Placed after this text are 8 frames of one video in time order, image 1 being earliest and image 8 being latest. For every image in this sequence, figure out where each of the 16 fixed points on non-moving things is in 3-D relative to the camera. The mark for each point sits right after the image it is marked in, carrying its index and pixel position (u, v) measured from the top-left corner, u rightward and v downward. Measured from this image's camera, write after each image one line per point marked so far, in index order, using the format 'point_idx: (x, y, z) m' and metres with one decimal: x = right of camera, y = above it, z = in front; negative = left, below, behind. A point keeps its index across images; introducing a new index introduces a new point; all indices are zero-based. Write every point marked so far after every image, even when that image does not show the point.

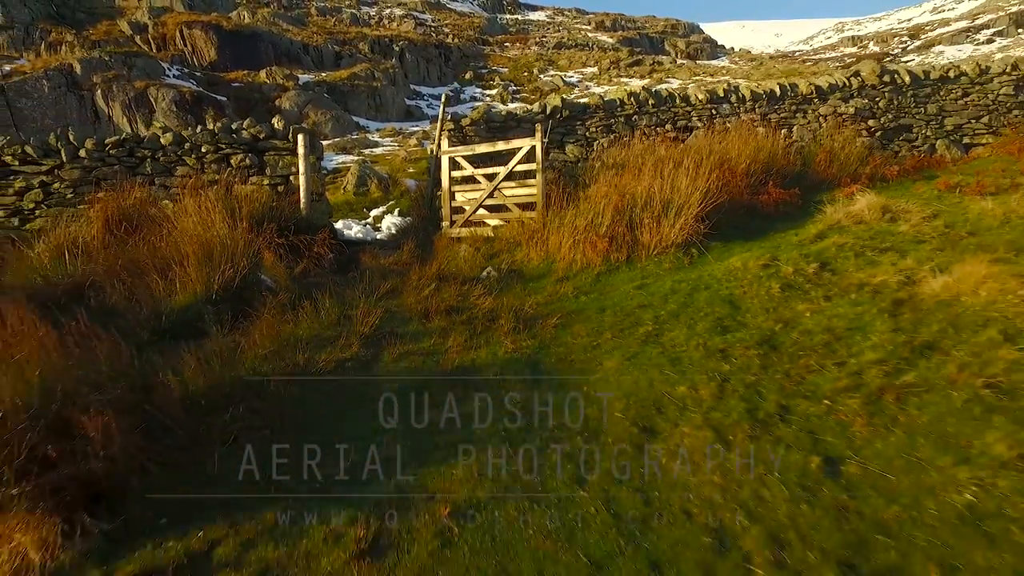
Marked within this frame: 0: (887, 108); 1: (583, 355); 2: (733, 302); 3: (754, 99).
0: (+5.0, +2.4, +8.3) m
1: (+0.4, -0.3, +3.2) m
2: (+1.3, -0.1, +3.7) m
3: (+3.1, +2.5, +8.3) m
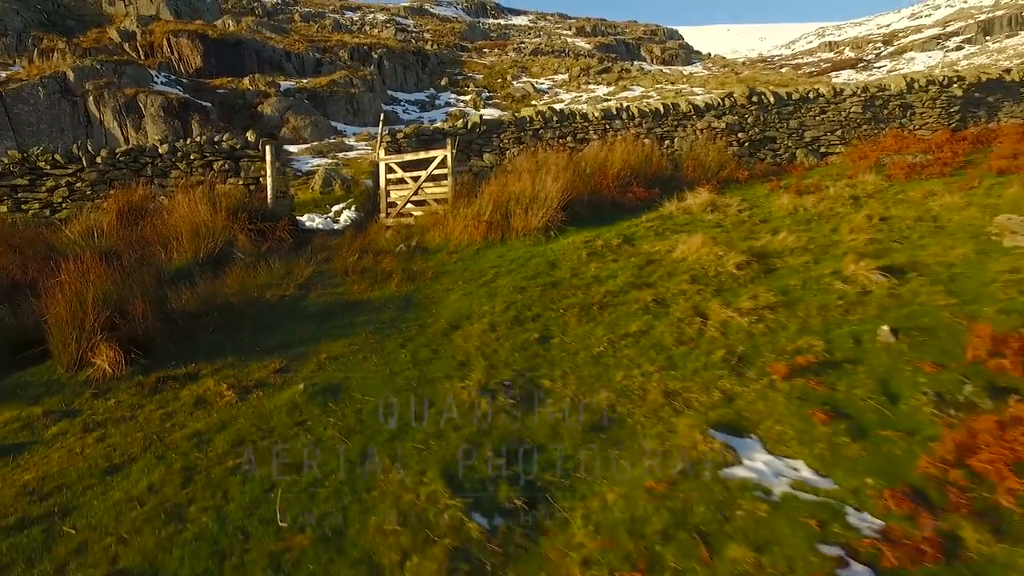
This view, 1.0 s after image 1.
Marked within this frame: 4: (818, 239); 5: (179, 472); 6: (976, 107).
0: (+3.9, +2.7, +10.2) m
1: (-0.6, 0.0, +4.9) m
2: (+0.3, +0.2, +5.5) m
3: (+2.1, +2.8, +10.1) m
4: (+2.9, +0.5, +5.9) m
5: (-1.4, -0.8, +2.6) m
6: (+8.6, +3.4, +11.5) m
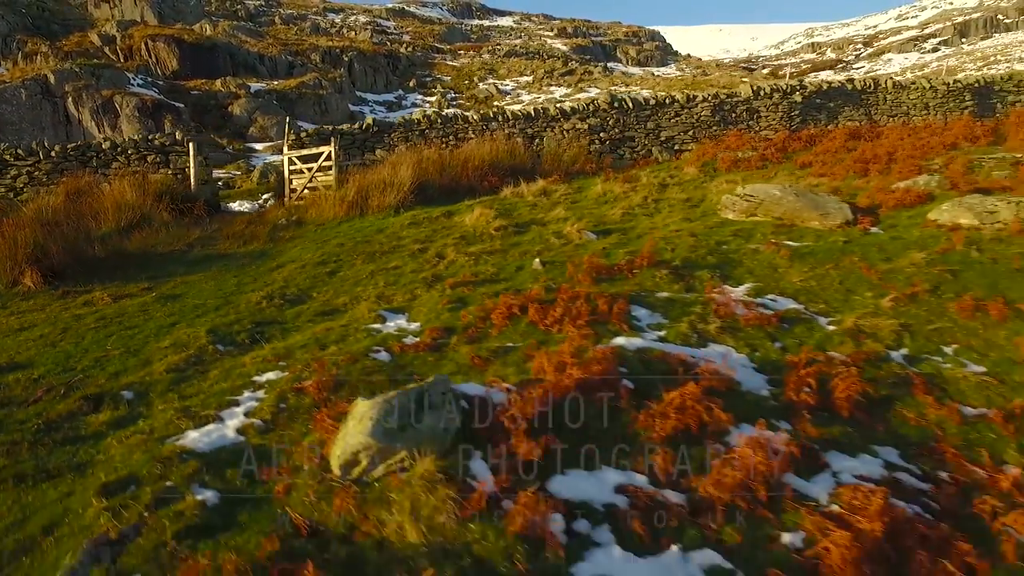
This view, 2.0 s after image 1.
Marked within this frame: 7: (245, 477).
0: (+2.0, +3.2, +12.1) m
1: (-2.5, +0.4, +6.8) m
2: (-1.6, +0.7, +7.4) m
3: (+0.1, +3.3, +12.0) m
4: (+1.0, +1.0, +7.9) m
5: (-3.3, -0.3, +4.5) m
6: (+6.6, +3.8, +13.5) m
7: (-1.2, -0.8, +2.7) m
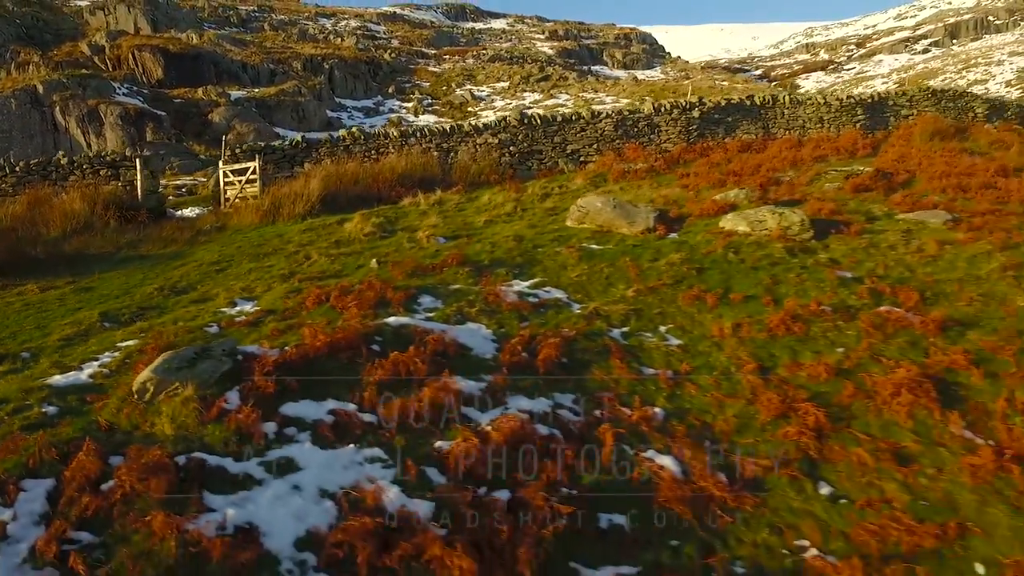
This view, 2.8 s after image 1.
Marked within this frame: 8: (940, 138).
0: (+0.3, +3.2, +13.6) m
1: (-4.2, +0.5, +8.4) m
2: (-3.3, +0.8, +8.9) m
3: (-1.6, +3.3, +13.5) m
4: (-0.8, +1.0, +9.4) m
5: (-5.1, -0.2, +6.1) m
6: (+4.9, +3.9, +15.0) m
7: (-2.9, -0.8, +4.2) m
8: (+10.4, +3.6, +15.2) m
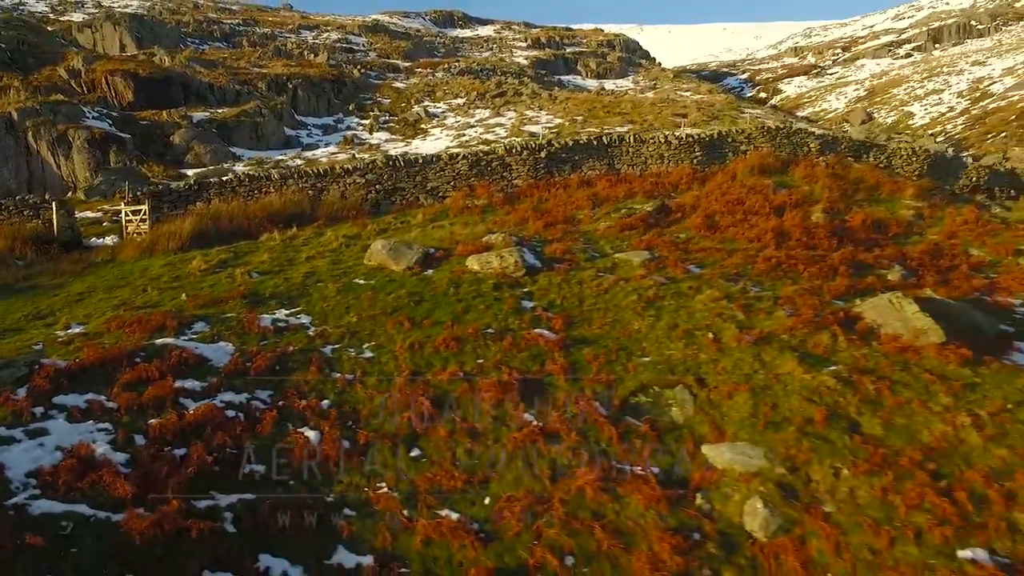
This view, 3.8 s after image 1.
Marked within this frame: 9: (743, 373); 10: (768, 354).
0: (-3.2, +2.9, +16.3) m
1: (-7.8, +0.1, +11.1) m
2: (-6.8, +0.4, +11.6) m
3: (-5.1, +2.9, +16.2) m
4: (-4.3, +0.6, +12.0) m
5: (-8.6, -0.6, +8.8) m
6: (+1.4, +3.5, +17.6) m
7: (-6.5, -1.2, +6.9) m
8: (+6.9, +3.2, +17.7) m
9: (+3.1, -1.1, +8.3) m
10: (+3.5, -0.9, +8.5) m
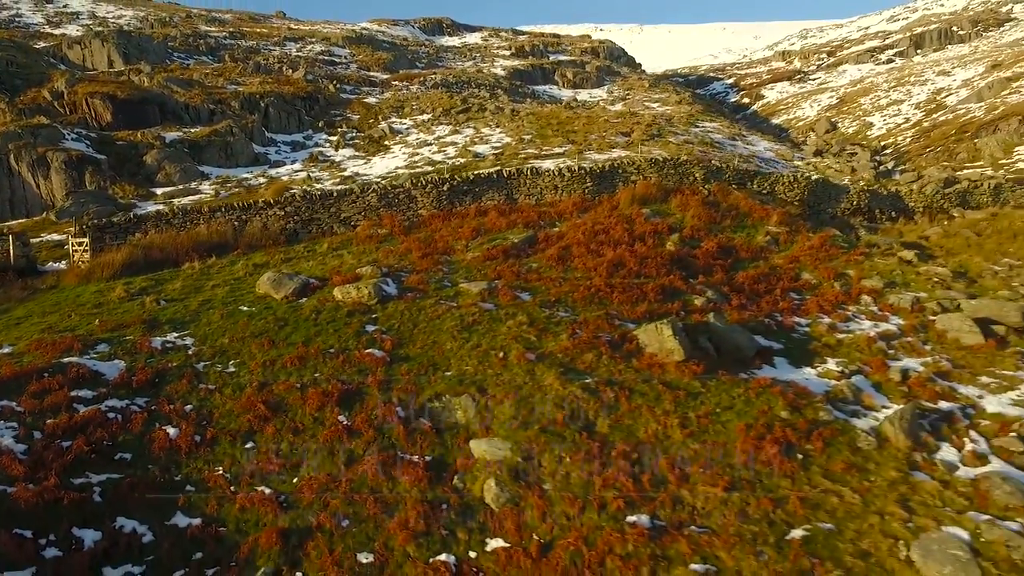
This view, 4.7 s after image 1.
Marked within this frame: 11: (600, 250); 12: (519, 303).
0: (-6.2, +2.3, +18.7) m
1: (-10.8, -0.4, +13.6) m
2: (-9.8, -0.1, +14.1) m
3: (-8.1, +2.4, +18.6) m
4: (-7.3, +0.1, +14.5) m
5: (-11.6, -1.2, +11.3) m
6: (-1.5, +3.0, +20.0) m
7: (-9.5, -1.7, +9.4) m
8: (+4.0, +2.7, +20.1) m
9: (+0.1, -1.7, +10.7) m
10: (+0.5, -1.4, +11.0) m
11: (+2.3, +1.0, +16.3) m
12: (+0.1, -0.3, +13.1) m
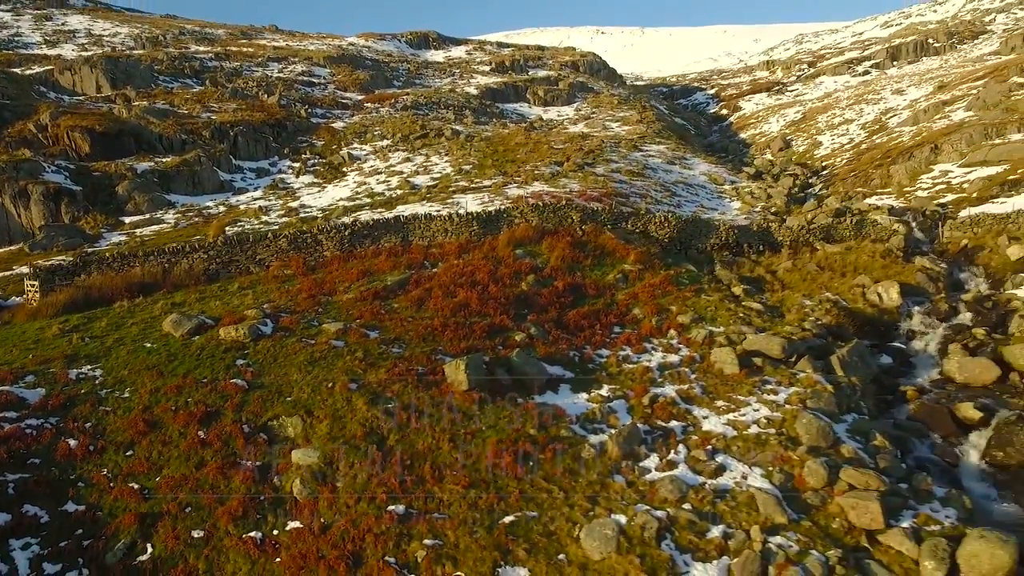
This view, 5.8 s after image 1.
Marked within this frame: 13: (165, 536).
0: (-10.2, +1.2, +22.4) m
1: (-14.9, -1.5, +17.2) m
2: (-13.9, -1.2, +17.7) m
3: (-12.1, +1.3, +22.3) m
4: (-11.4, -1.0, +18.1) m
5: (-15.8, -2.2, +14.9) m
6: (-5.6, +1.9, +23.6) m
7: (-13.7, -2.8, +13.0) m
8: (-0.1, +1.6, +23.6) m
9: (-4.1, -2.8, +14.3) m
10: (-3.7, -2.5, +14.5) m
11: (-1.8, -0.1, +19.8) m
12: (-4.0, -1.4, +16.6) m
13: (-6.6, -4.7, +11.9) m
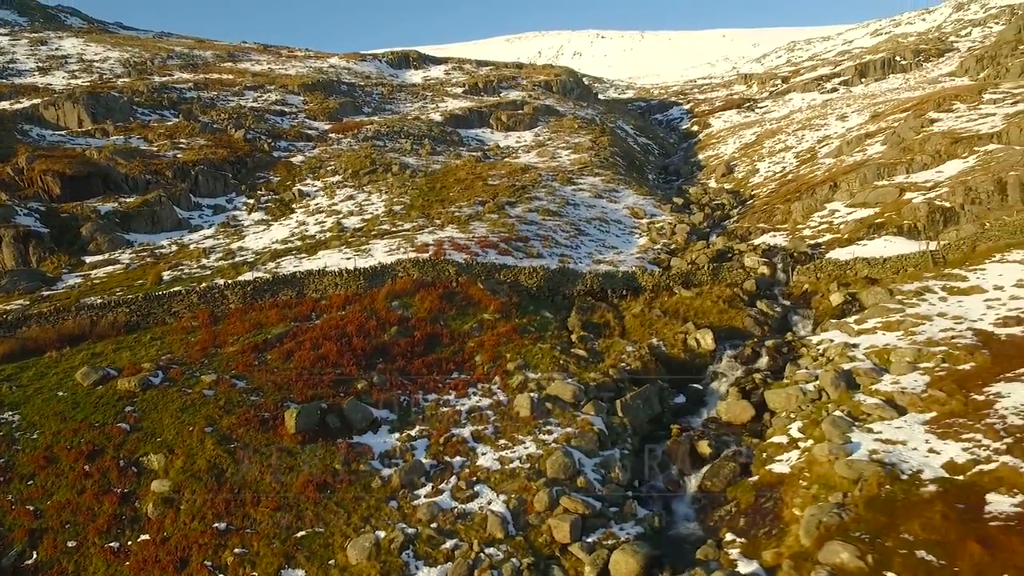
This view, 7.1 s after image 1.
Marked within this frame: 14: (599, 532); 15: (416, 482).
0: (-15.8, -0.8, +26.9) m
1: (-20.4, -3.5, +21.7) m
2: (-19.5, -3.3, +22.2) m
3: (-17.6, -0.7, +26.8) m
4: (-17.0, -3.0, +22.6) m
5: (-21.4, -4.3, +19.5) m
6: (-11.1, -0.2, +28.1) m
7: (-19.3, -4.8, +17.6) m
8: (-5.6, -0.5, +28.1) m
9: (-9.7, -4.8, +18.7) m
10: (-9.3, -4.6, +19.0) m
11: (-7.4, -2.2, +24.2) m
12: (-9.6, -3.5, +21.1) m
13: (-12.3, -6.8, +16.4) m
14: (+2.4, -6.6, +16.9) m
15: (-2.8, -5.7, +18.2) m
